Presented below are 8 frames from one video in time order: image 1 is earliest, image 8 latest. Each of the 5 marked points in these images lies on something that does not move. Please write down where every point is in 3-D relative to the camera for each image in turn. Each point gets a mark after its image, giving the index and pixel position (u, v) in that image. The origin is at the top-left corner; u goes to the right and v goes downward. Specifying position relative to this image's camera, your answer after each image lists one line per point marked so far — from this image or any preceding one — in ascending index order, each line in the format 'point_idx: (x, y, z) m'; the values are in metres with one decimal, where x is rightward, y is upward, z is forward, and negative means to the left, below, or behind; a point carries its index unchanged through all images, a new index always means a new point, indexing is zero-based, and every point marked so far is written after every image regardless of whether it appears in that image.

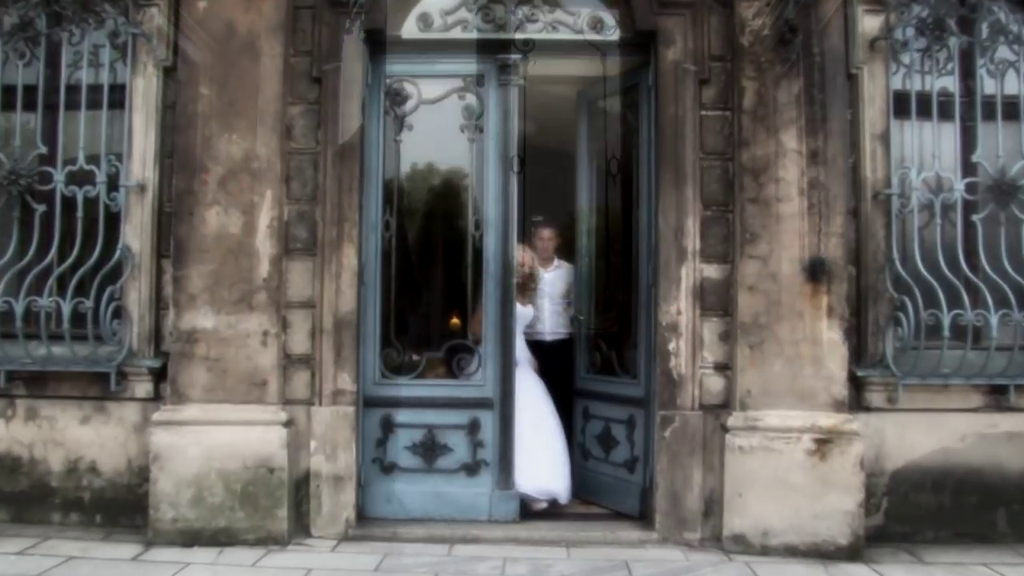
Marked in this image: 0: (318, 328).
0: (-1.1, -0.2, +5.3) m
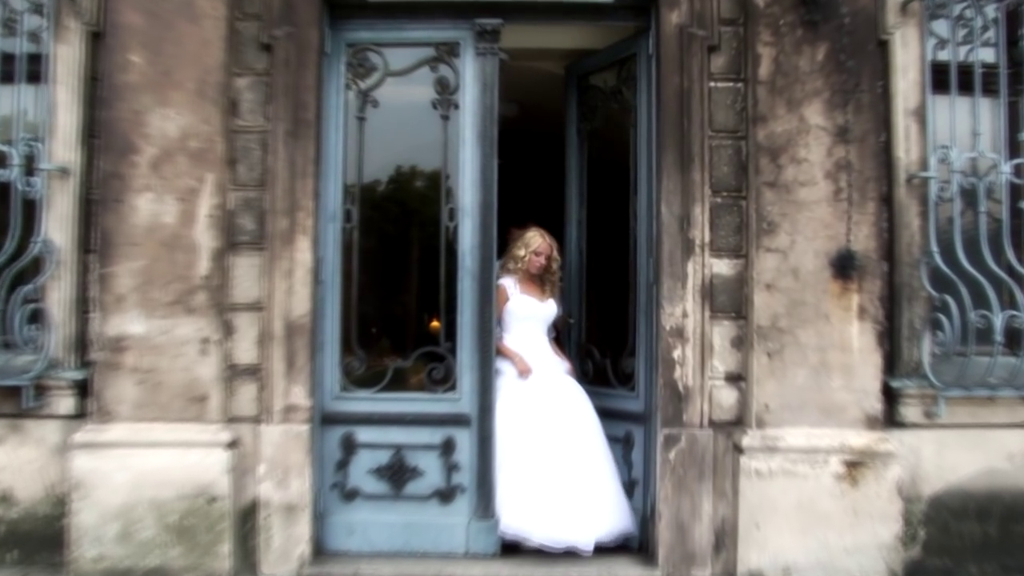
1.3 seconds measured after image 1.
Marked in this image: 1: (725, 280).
0: (-1.2, -0.2, +4.6) m
1: (+1.0, 0.0, +4.5) m
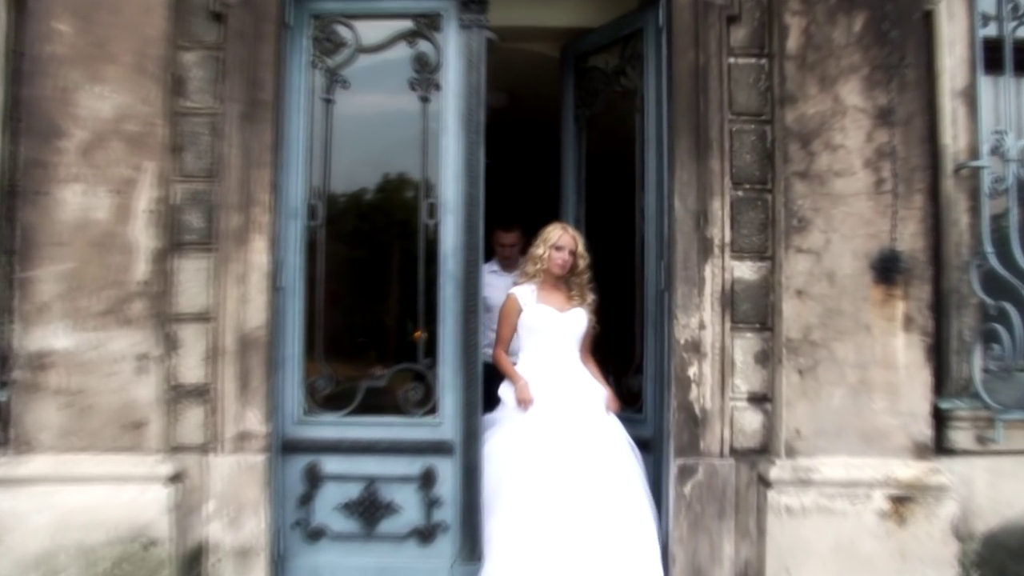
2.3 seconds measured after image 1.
0: (-1.3, -0.3, +3.9) m
1: (+1.0, 0.0, +3.9) m
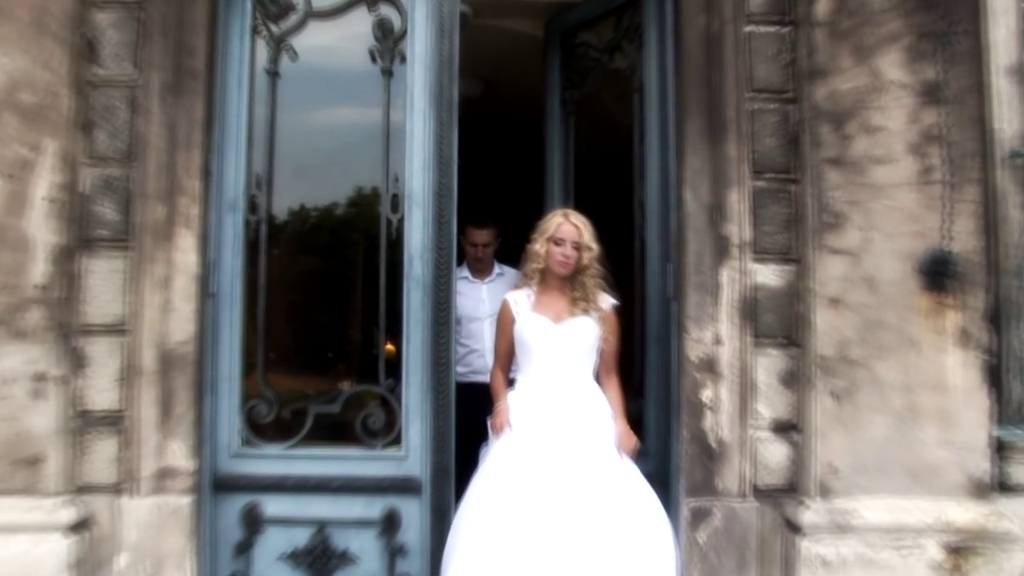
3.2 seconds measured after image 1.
0: (-1.3, -0.3, +3.2) m
1: (+0.9, 0.0, +3.3) m
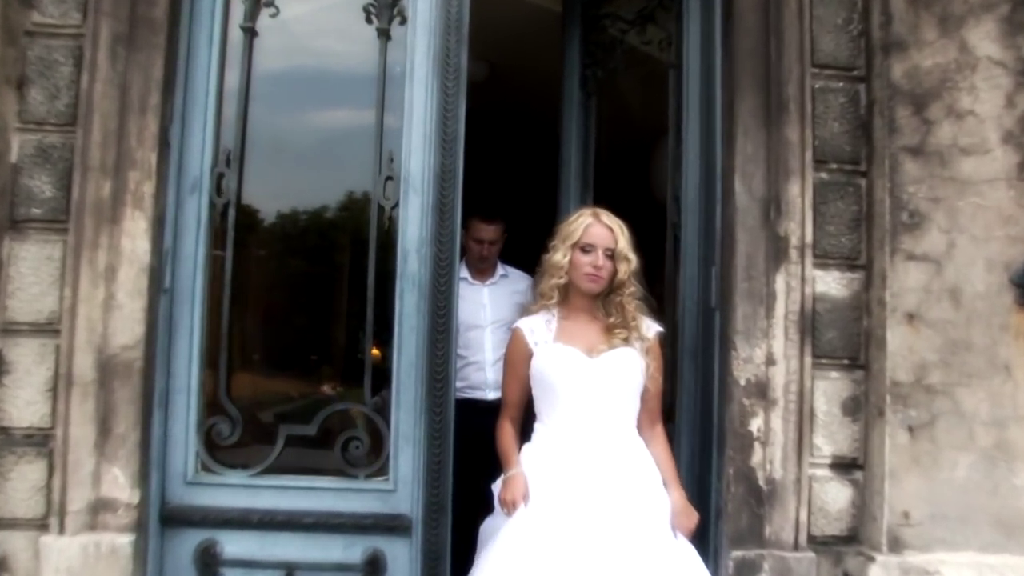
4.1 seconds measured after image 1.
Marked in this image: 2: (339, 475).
0: (-1.3, -0.3, +2.7) m
1: (+1.0, -0.1, +2.8) m
2: (-0.6, -0.6, +3.0) m
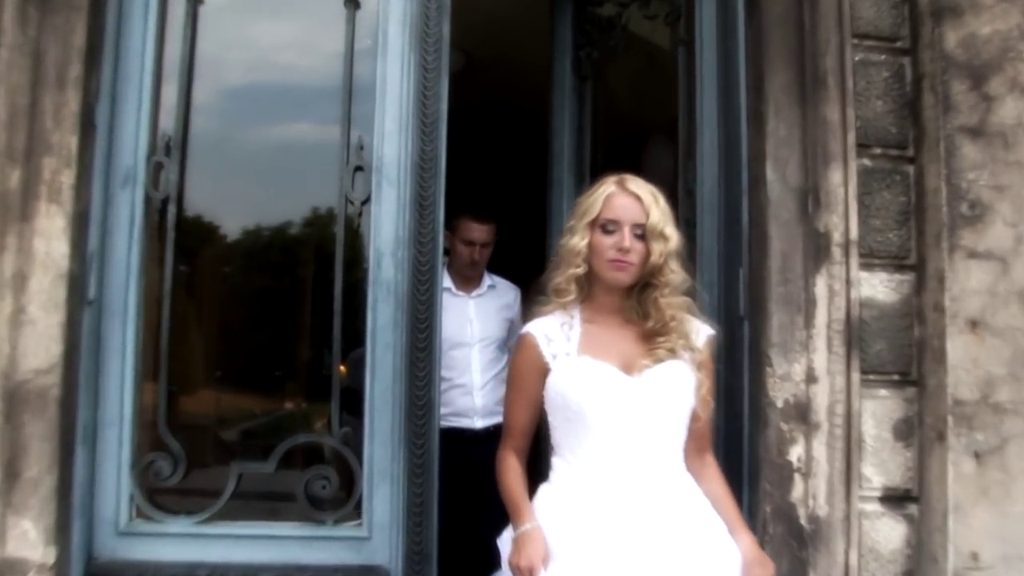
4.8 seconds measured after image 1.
0: (-1.3, -0.3, +2.2) m
1: (+1.0, -0.1, +2.4) m
2: (-0.6, -0.6, +2.5) m
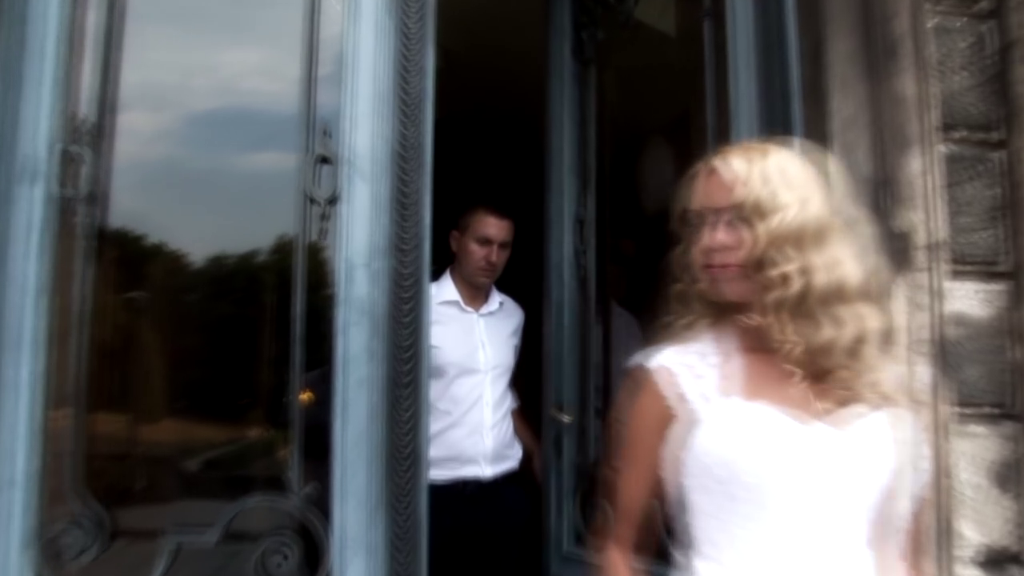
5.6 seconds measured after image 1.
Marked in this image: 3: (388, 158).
0: (-1.3, -0.3, +1.6) m
1: (+1.0, -0.1, +1.9) m
2: (-0.5, -0.7, +2.0) m
3: (-0.3, +0.3, +2.1) m
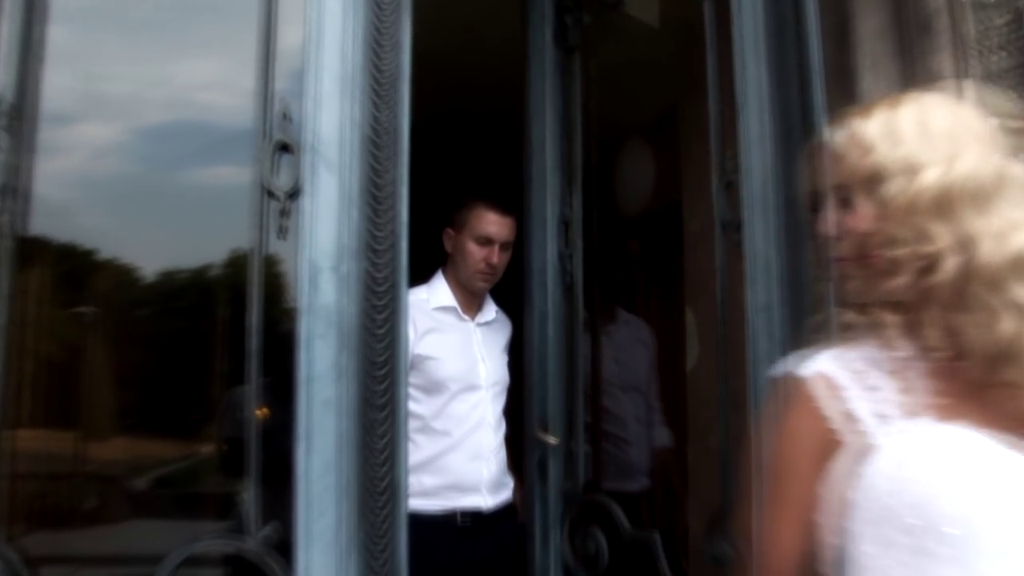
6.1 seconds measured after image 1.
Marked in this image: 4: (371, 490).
0: (-1.3, -0.3, +1.3) m
1: (+1.0, -0.1, +1.7) m
2: (-0.6, -0.7, +1.7) m
3: (-0.3, +0.3, +1.8) m
4: (-0.3, -0.4, +1.7) m
